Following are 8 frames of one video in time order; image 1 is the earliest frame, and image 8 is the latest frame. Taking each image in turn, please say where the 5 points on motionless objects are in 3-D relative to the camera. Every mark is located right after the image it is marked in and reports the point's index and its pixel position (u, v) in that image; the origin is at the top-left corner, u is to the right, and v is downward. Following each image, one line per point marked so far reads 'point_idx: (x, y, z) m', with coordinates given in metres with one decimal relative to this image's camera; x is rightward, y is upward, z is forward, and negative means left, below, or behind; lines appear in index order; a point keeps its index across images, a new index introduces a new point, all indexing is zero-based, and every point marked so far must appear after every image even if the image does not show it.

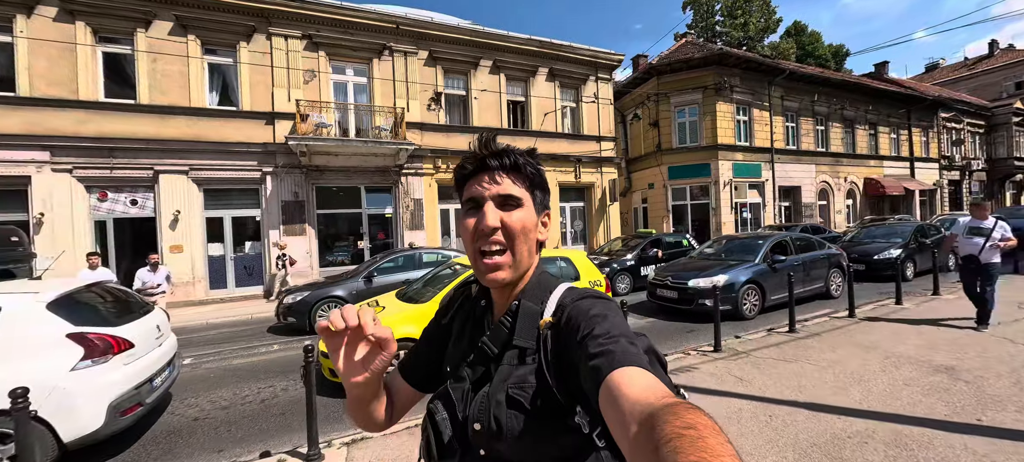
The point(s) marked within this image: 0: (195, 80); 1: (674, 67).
0: (-9.2, +4.4, +11.6) m
1: (+7.8, +8.0, +19.5) m
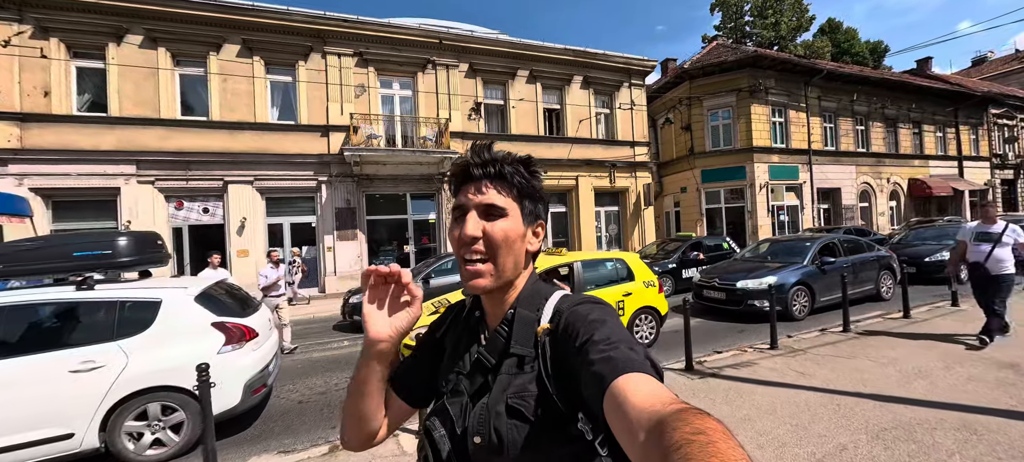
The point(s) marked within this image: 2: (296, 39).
0: (-7.9, +4.2, +12.6) m
1: (+9.5, +7.9, +19.5) m
2: (-6.9, +6.2, +12.9) m
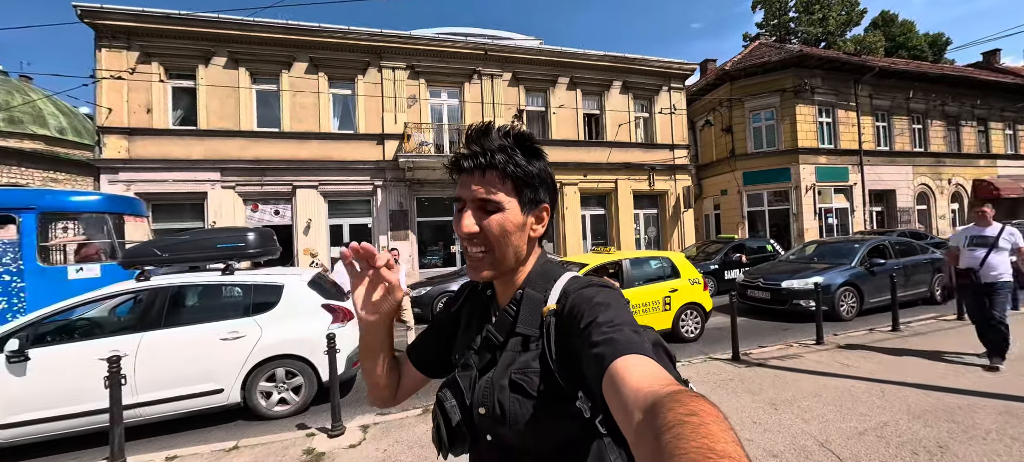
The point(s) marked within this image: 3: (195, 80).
0: (-6.5, +4.2, +13.8) m
1: (+11.4, +7.7, +19.3) m
2: (-5.5, +6.2, +14.1) m
3: (-10.2, +4.8, +12.8) m
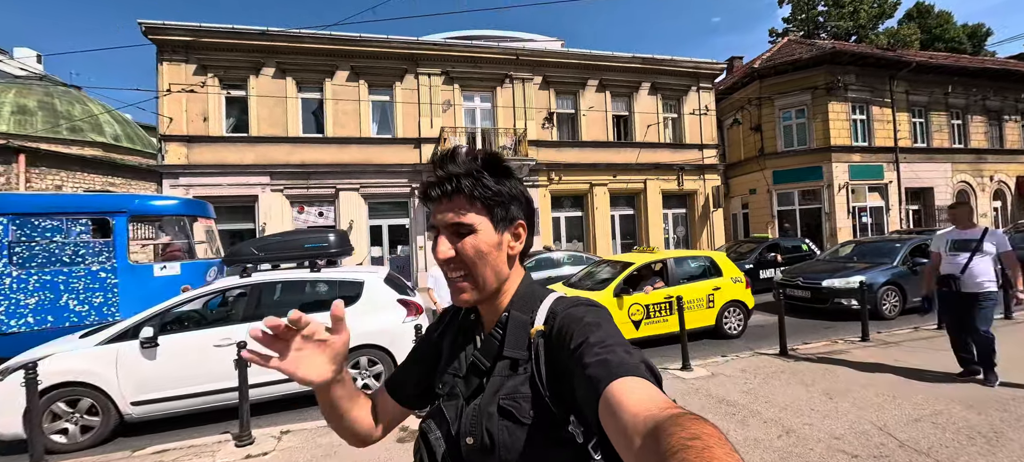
0: (-5.3, +4.1, +14.4) m
1: (+12.8, +7.8, +19.2) m
2: (-4.3, +6.1, +14.6) m
3: (-9.0, +4.8, +13.6) m
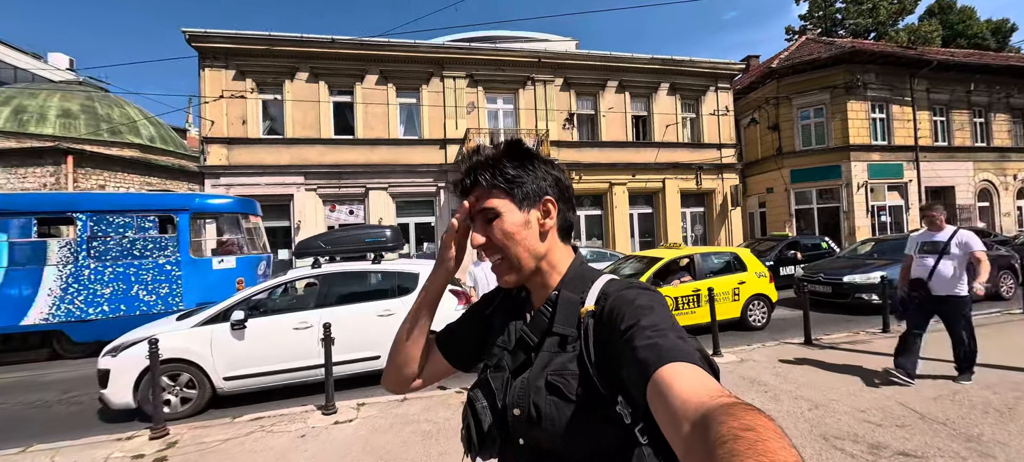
0: (-4.5, +4.2, +15.0) m
1: (+13.7, +7.8, +19.3) m
2: (-3.5, +6.2, +15.2) m
3: (-8.2, +4.9, +14.3) m
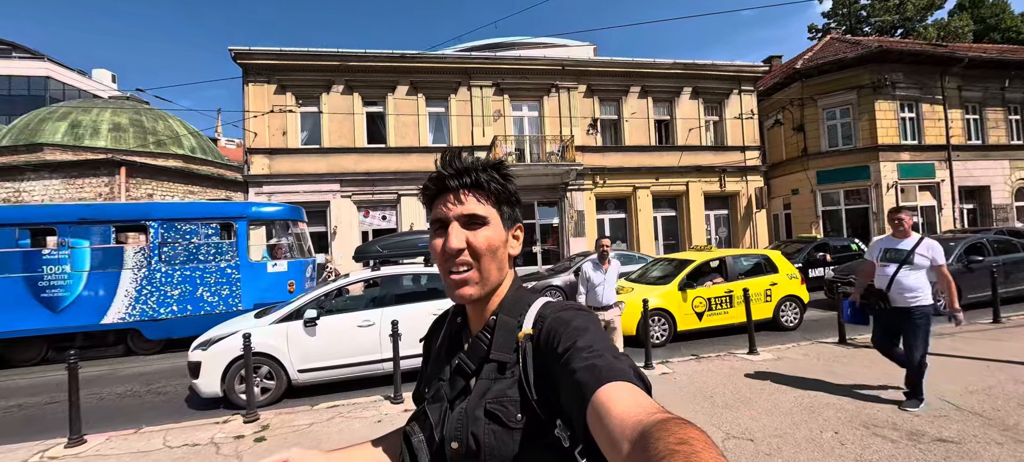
0: (-3.5, +4.0, +15.6) m
1: (+14.9, +7.8, +19.2) m
2: (-2.5, +6.1, +15.7) m
3: (-7.3, +4.7, +15.0) m
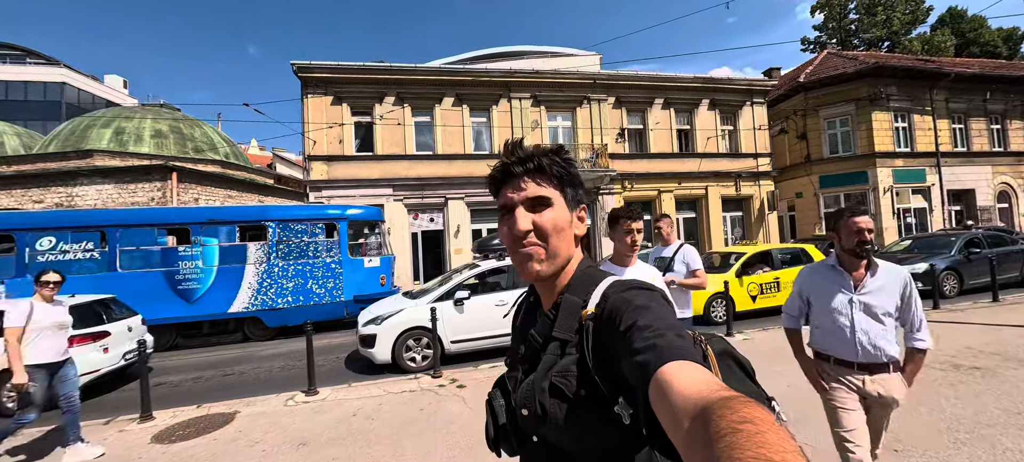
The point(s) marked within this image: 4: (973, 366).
0: (-1.9, +4.0, +16.8) m
1: (+16.3, +7.8, +20.9) m
2: (-0.9, +6.0, +17.0) m
3: (-5.7, +4.7, +16.2) m
4: (+5.5, -1.6, +4.8) m
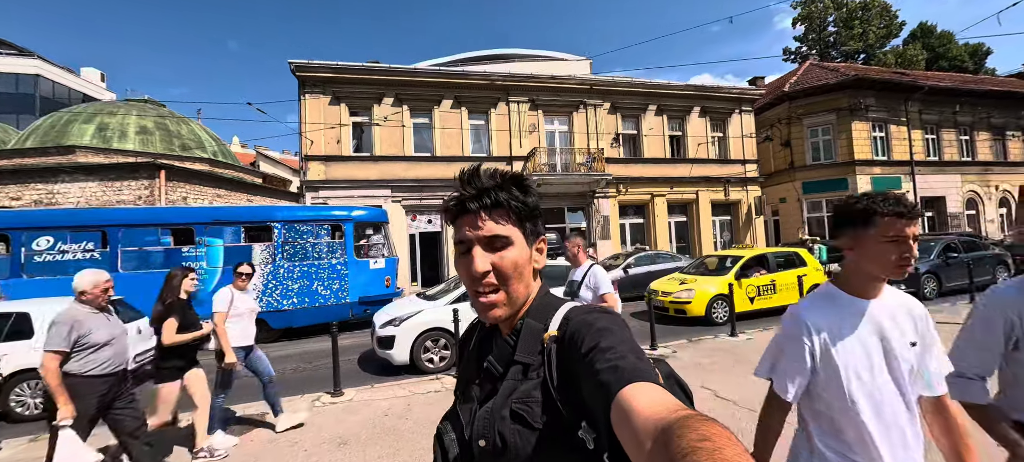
0: (-2.0, +3.9, +16.9) m
1: (+16.1, +7.5, +21.7) m
2: (-1.0, +5.9, +17.2) m
3: (-5.7, +4.6, +16.2) m
4: (+5.9, -1.7, +5.2) m
